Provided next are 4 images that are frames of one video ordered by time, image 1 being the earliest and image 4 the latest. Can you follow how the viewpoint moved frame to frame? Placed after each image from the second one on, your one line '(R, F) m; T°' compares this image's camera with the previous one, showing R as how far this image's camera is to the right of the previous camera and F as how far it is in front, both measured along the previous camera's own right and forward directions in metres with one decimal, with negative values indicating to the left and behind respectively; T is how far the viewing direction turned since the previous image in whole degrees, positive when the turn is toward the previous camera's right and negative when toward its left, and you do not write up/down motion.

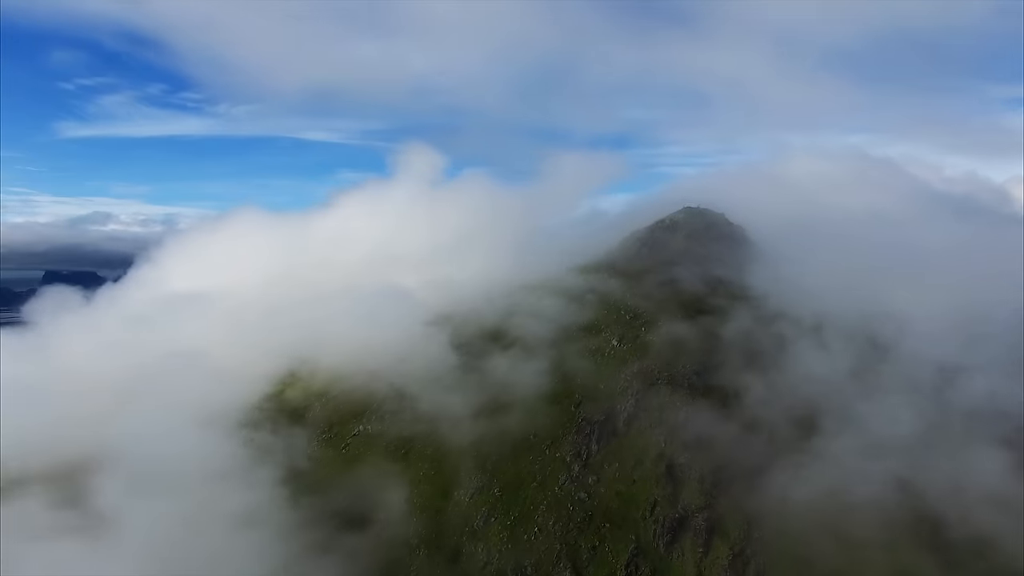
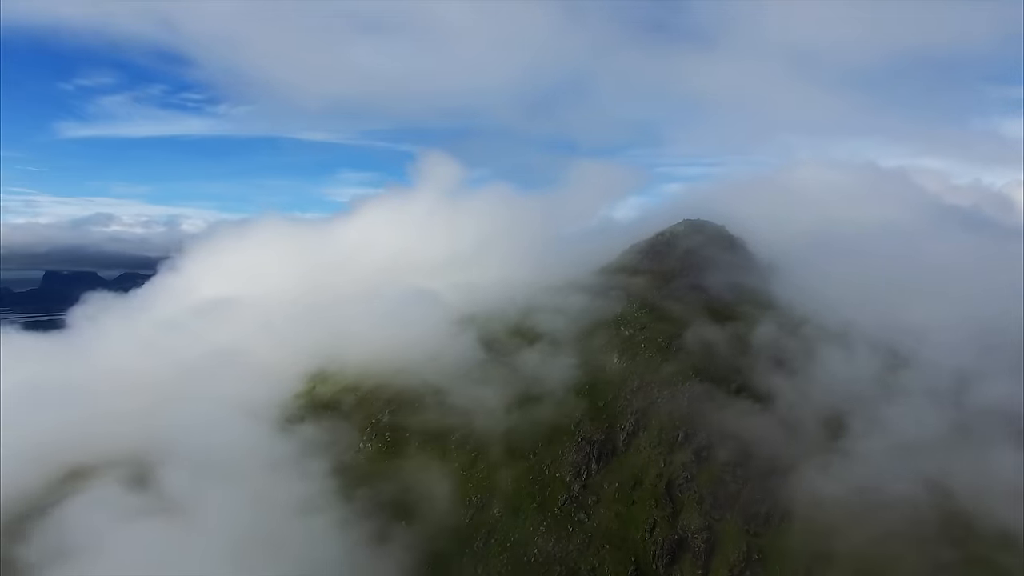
(-4.7, -4.2) m; 0°
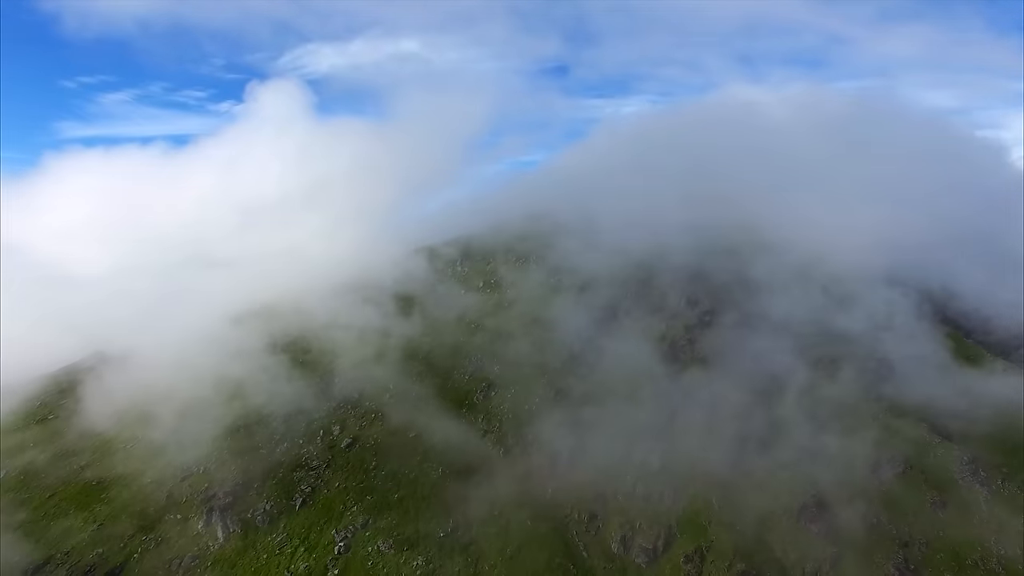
(-2.7, -1.8) m; 0°
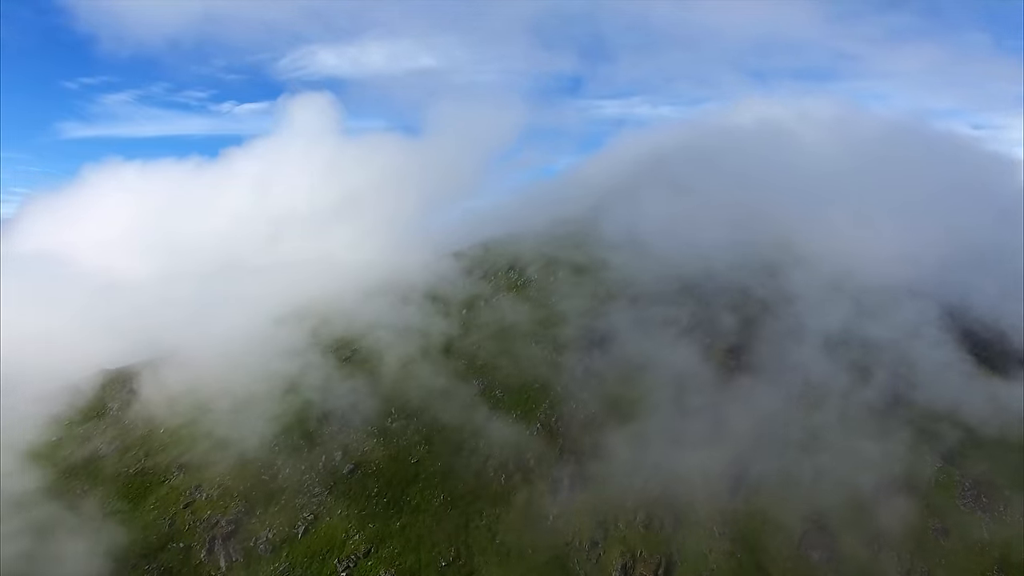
(-14.7, -12.4) m; -1°
